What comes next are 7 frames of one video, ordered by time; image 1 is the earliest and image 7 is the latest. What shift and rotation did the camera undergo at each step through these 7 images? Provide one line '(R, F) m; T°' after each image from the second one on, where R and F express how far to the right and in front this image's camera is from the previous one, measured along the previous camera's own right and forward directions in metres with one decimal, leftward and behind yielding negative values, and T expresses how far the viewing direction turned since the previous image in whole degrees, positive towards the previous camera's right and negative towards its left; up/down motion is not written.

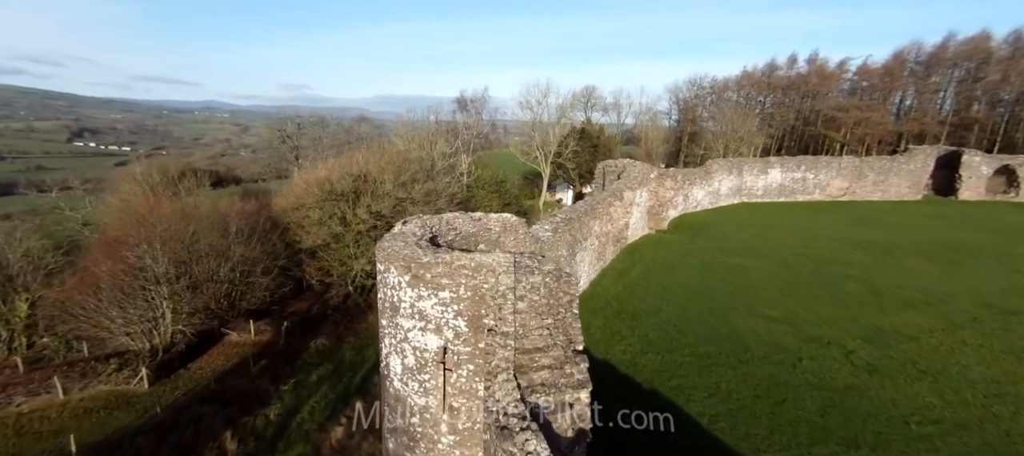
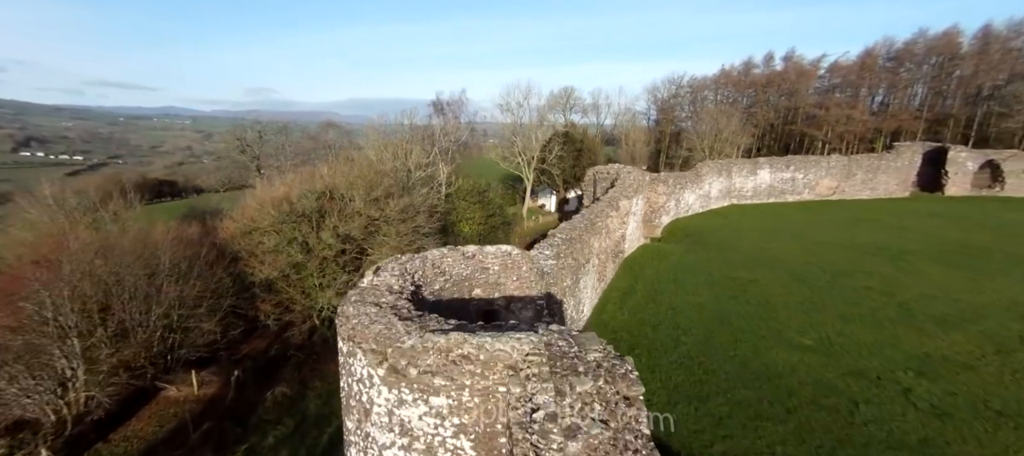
(-0.3, +1.7) m; +3°
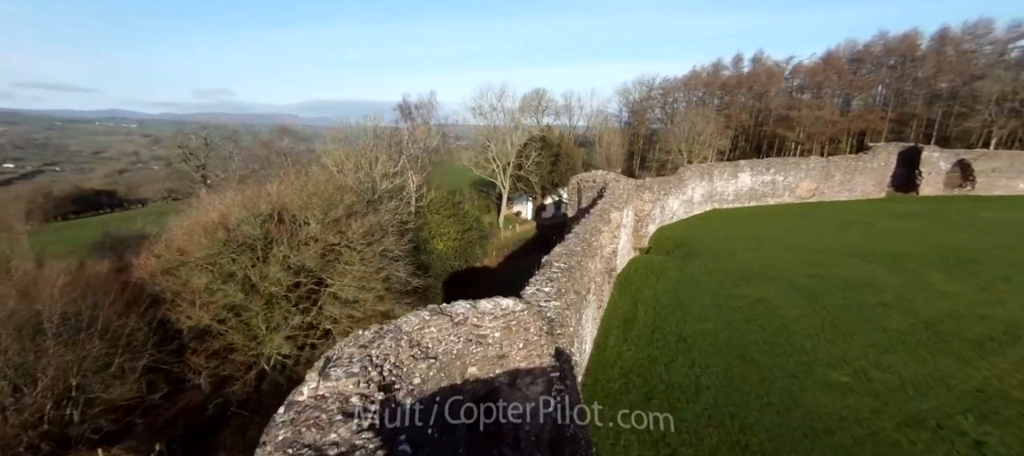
(-0.4, +1.7) m; +4°
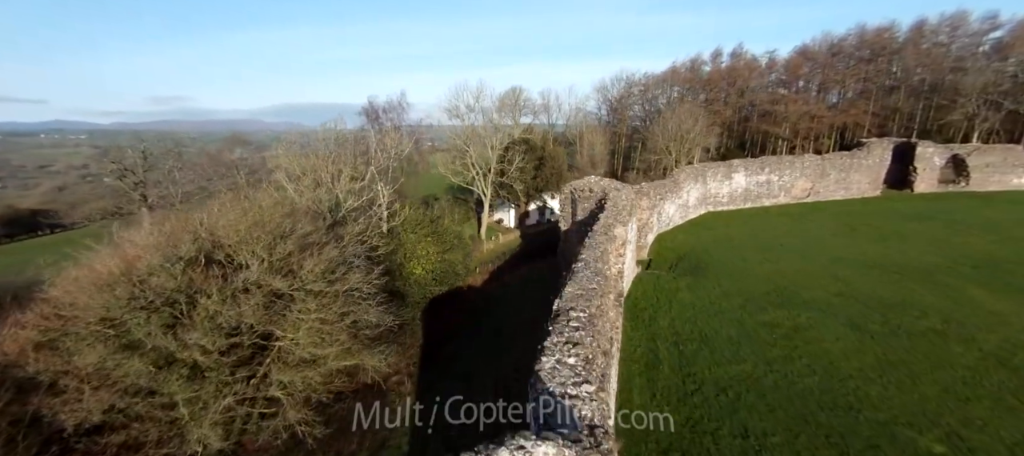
(-0.4, +2.1) m; +3°
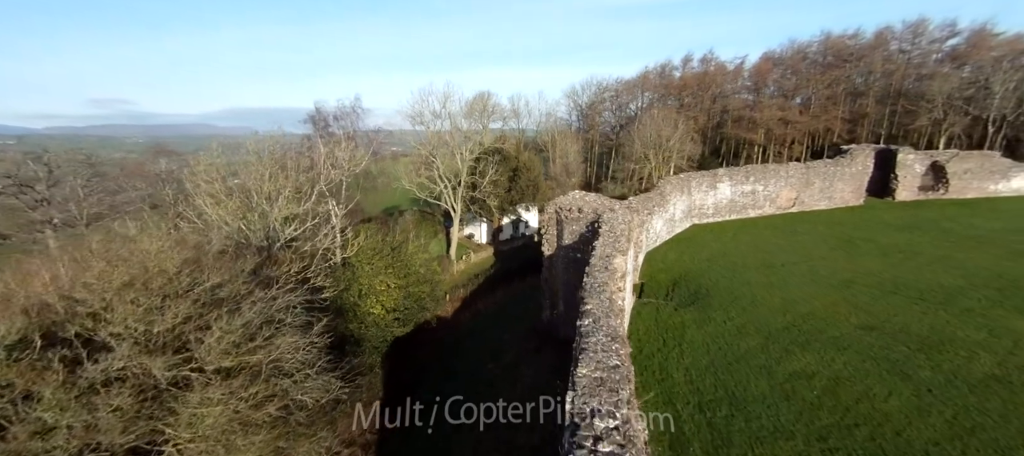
(-0.2, +2.3) m; +4°
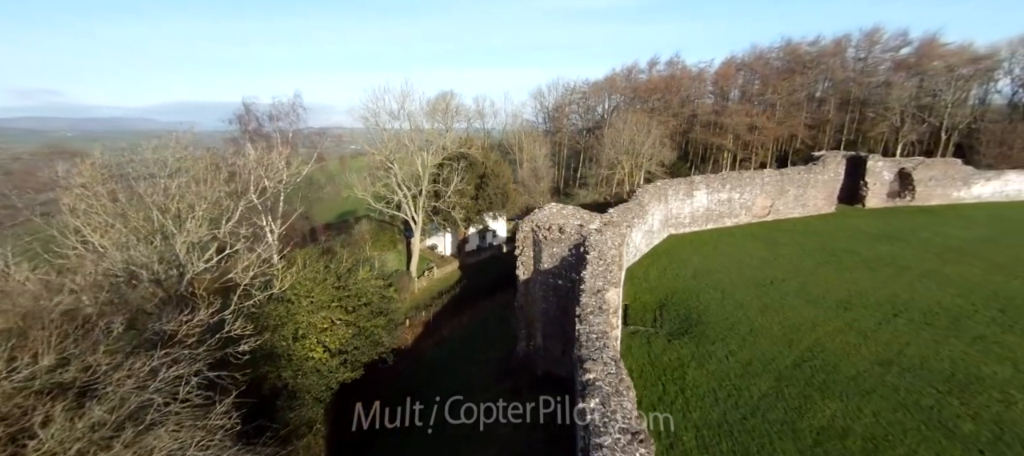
(-0.2, +2.0) m; +5°
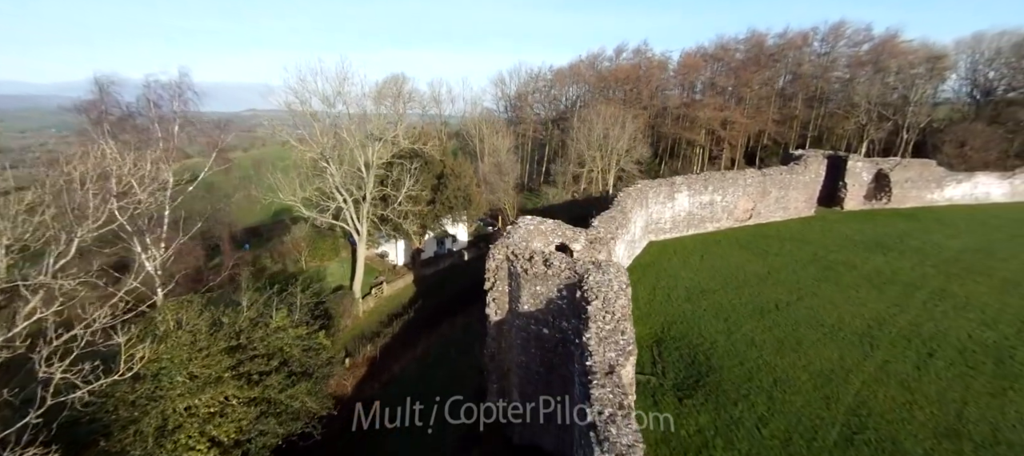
(-0.2, +2.9) m; +5°
